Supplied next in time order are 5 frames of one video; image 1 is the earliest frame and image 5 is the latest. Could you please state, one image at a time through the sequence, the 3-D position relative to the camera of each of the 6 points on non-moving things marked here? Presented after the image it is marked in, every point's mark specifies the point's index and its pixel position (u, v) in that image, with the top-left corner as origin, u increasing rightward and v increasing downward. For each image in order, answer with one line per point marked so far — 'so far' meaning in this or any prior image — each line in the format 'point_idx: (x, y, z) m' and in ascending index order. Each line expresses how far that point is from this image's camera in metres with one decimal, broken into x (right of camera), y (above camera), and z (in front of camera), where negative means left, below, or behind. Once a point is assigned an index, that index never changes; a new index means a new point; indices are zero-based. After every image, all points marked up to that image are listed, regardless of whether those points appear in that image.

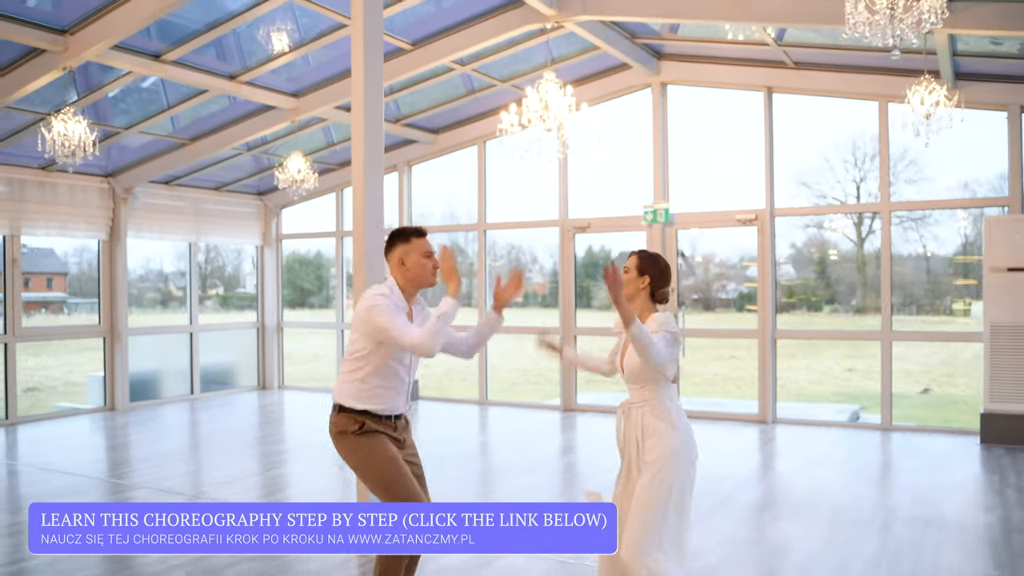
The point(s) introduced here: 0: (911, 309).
0: (+3.4, -0.2, +7.8) m
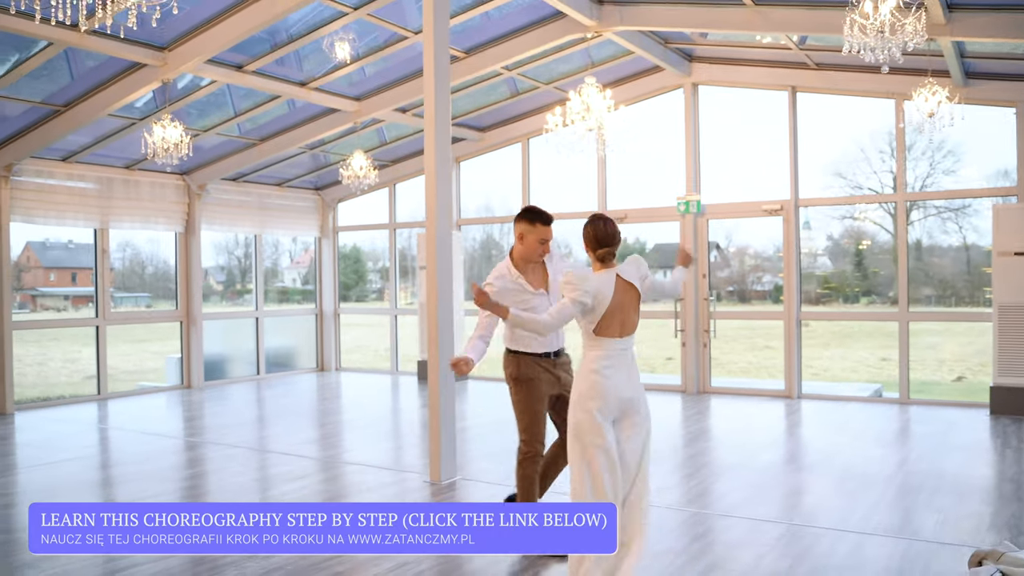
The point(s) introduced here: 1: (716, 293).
0: (+3.8, -0.1, +8.4) m
1: (+2.1, 0.0, +9.5) m
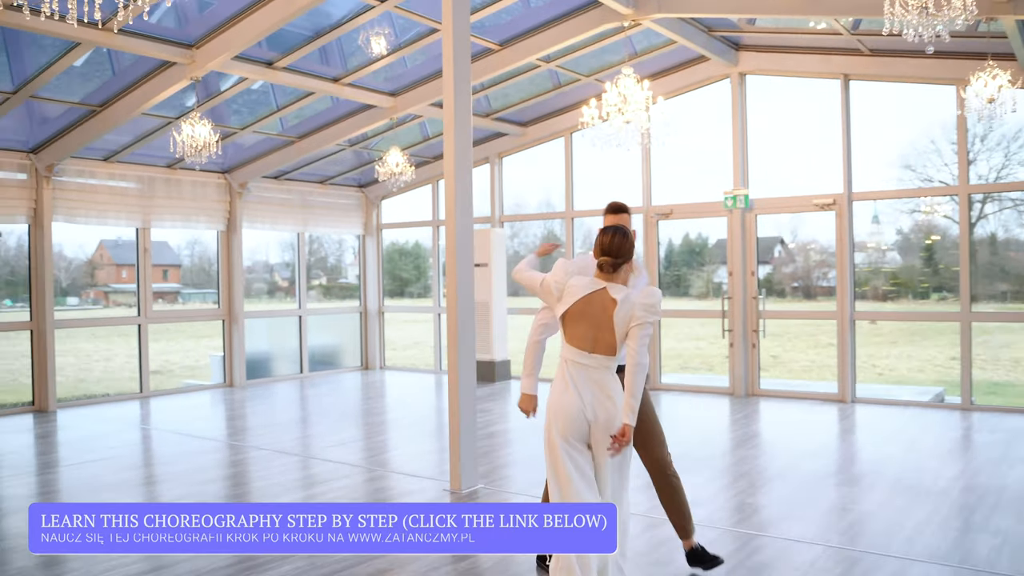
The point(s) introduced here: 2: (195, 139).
0: (+4.2, -0.1, +7.9) m
1: (+2.5, 0.0, +9.1) m
2: (-2.4, +1.1, +6.9) m
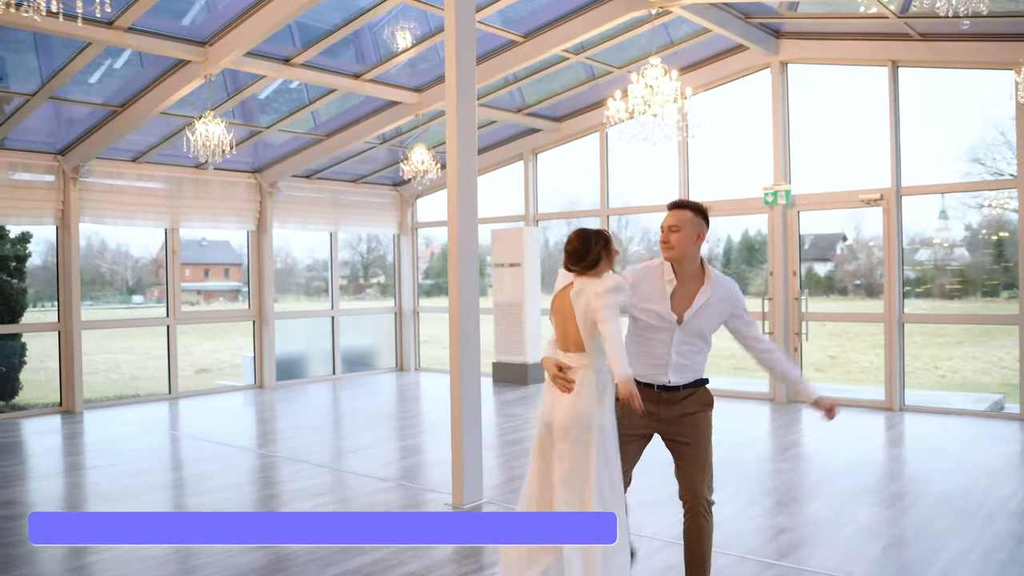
0: (+4.4, -0.1, +7.3) m
1: (+2.8, 0.0, +8.6) m
2: (-2.2, +1.1, +6.7) m
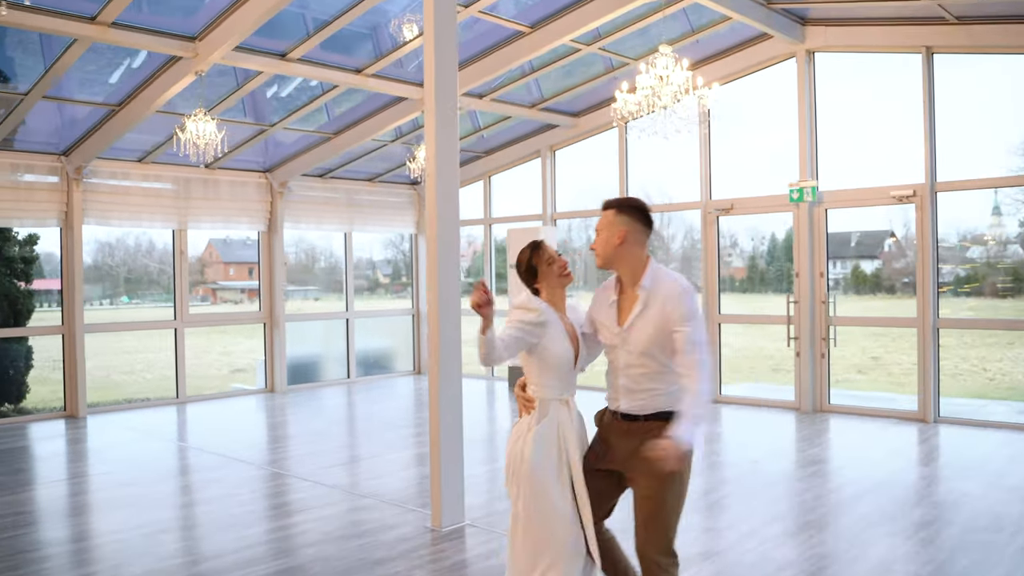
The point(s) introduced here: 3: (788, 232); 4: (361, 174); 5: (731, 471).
0: (+4.4, -0.1, +6.8) m
1: (+2.9, -0.1, +8.2) m
2: (-2.2, +1.1, +6.5) m
3: (+2.3, +0.5, +8.8) m
4: (-1.8, +1.4, +11.1) m
5: (+1.5, -1.3, +6.3) m
